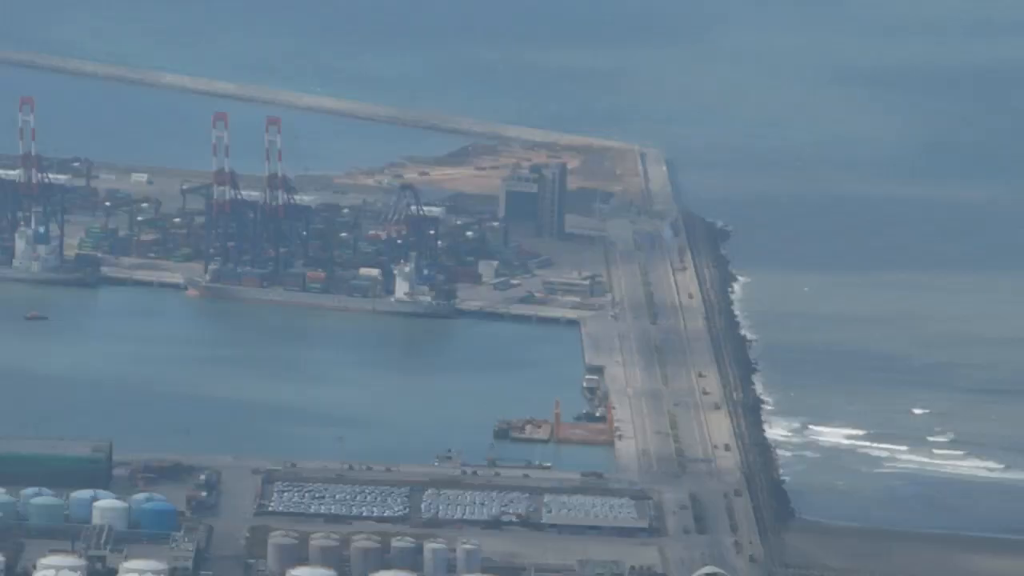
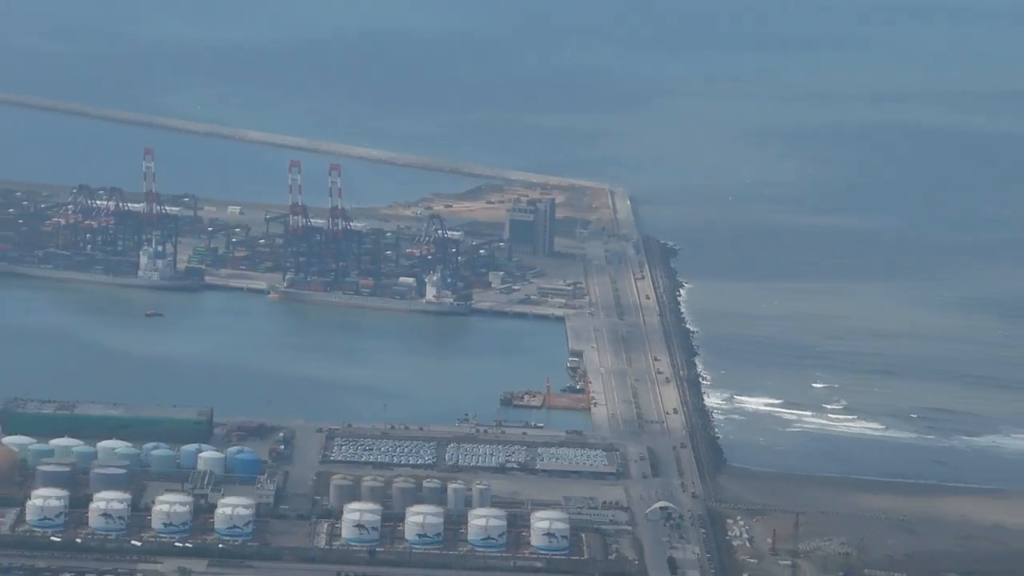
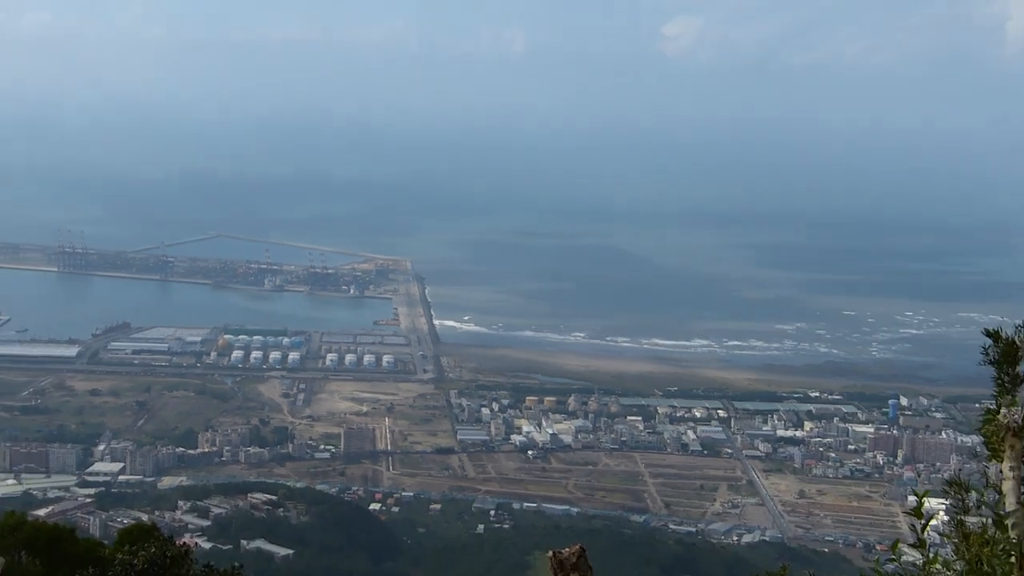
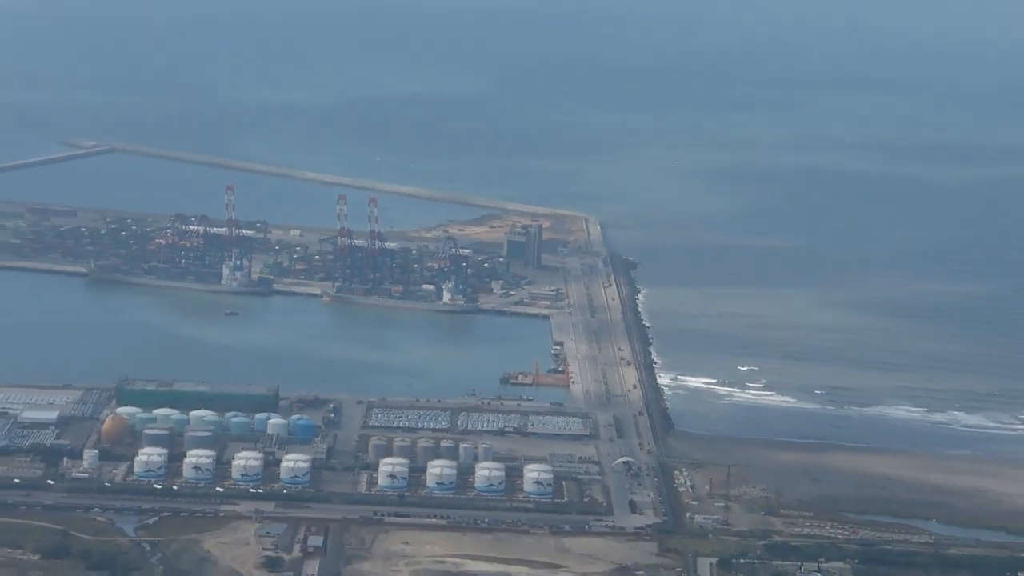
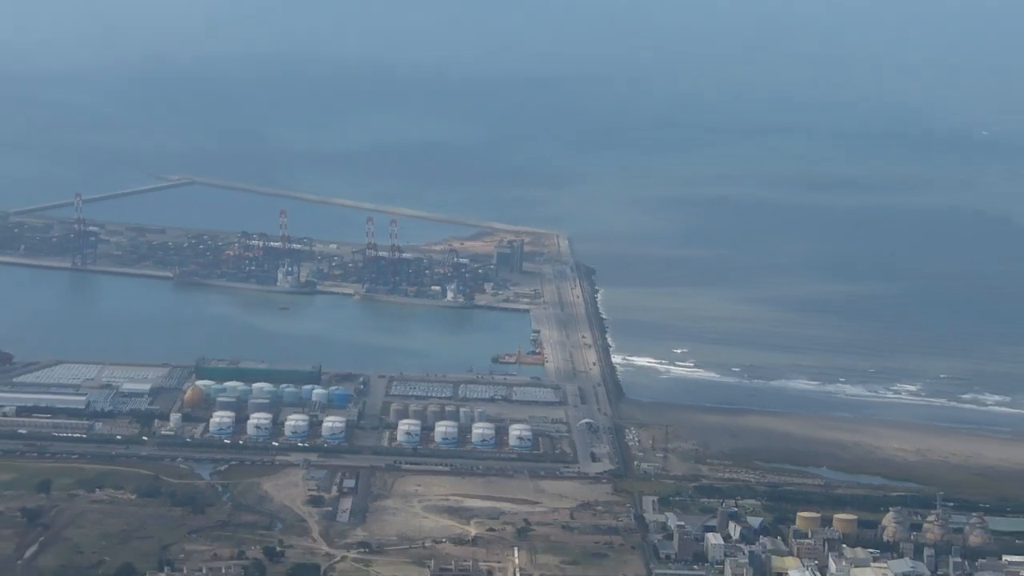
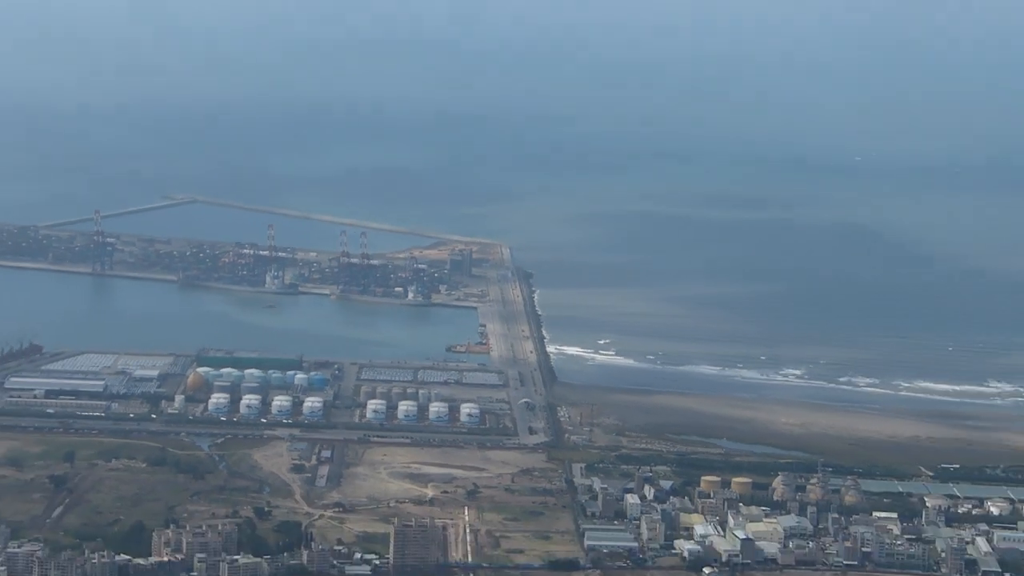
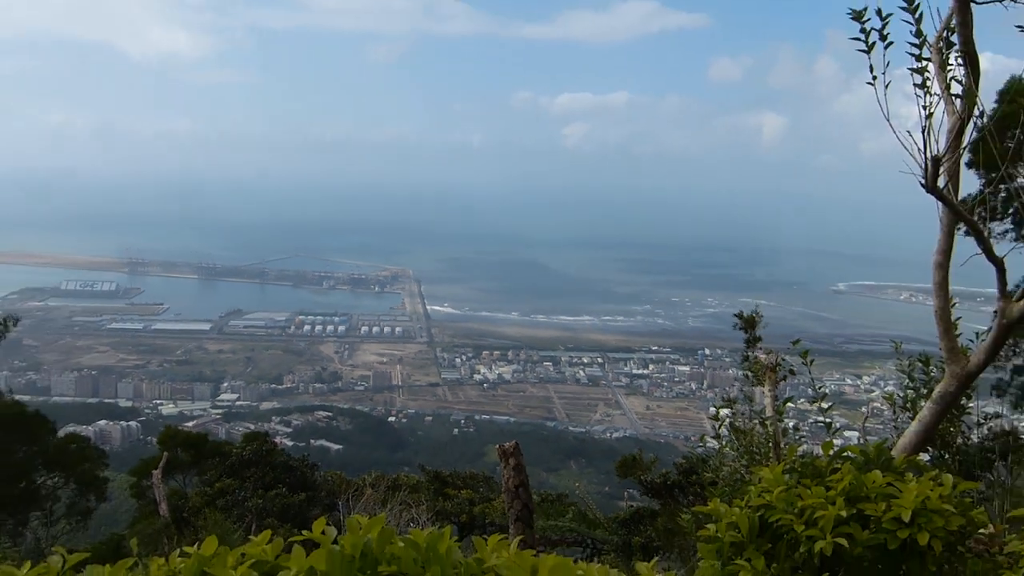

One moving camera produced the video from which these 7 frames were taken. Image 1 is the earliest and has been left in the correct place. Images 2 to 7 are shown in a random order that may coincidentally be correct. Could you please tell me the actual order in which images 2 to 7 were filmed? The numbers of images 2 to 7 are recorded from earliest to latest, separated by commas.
2, 4, 5, 6, 3, 7
